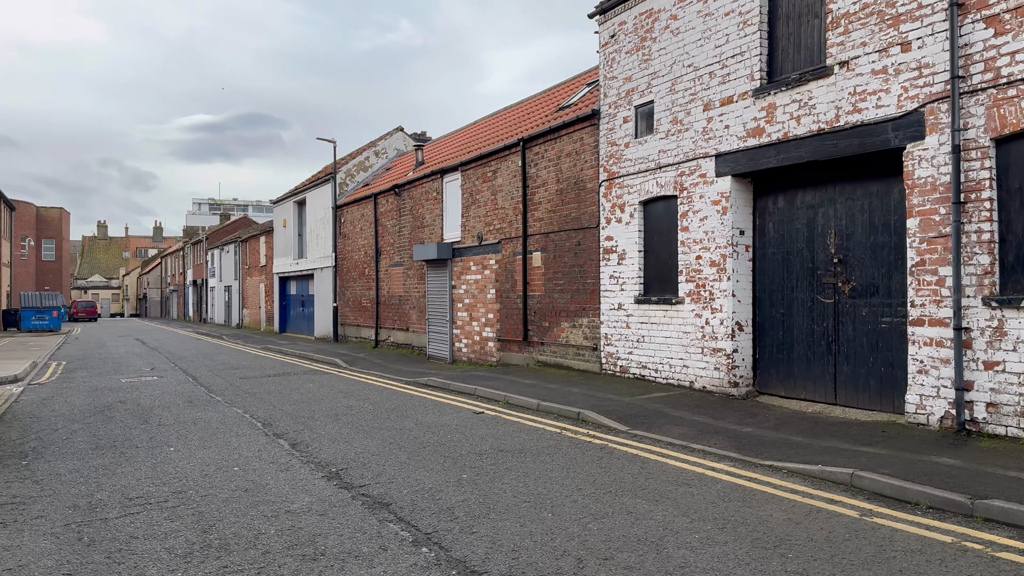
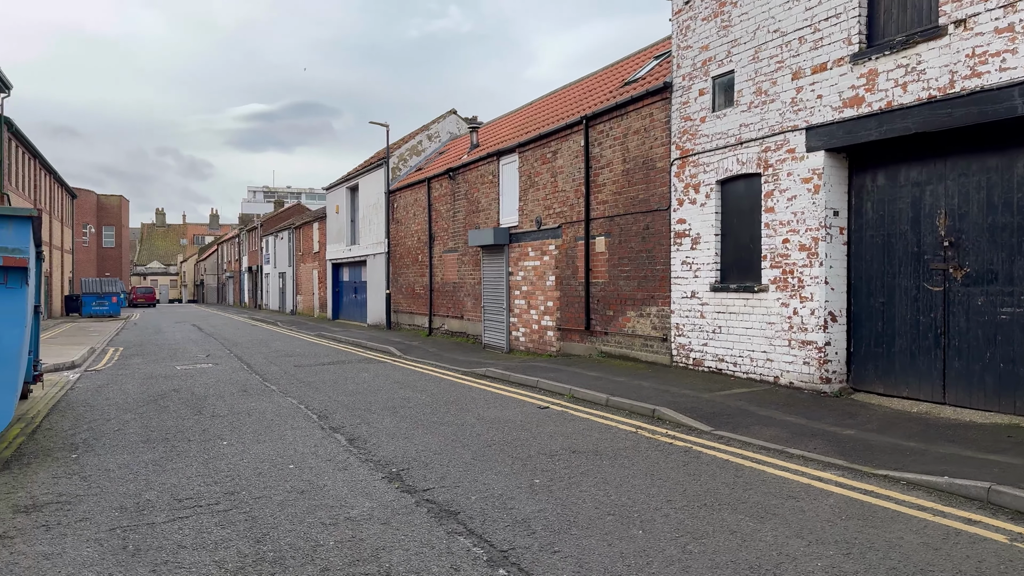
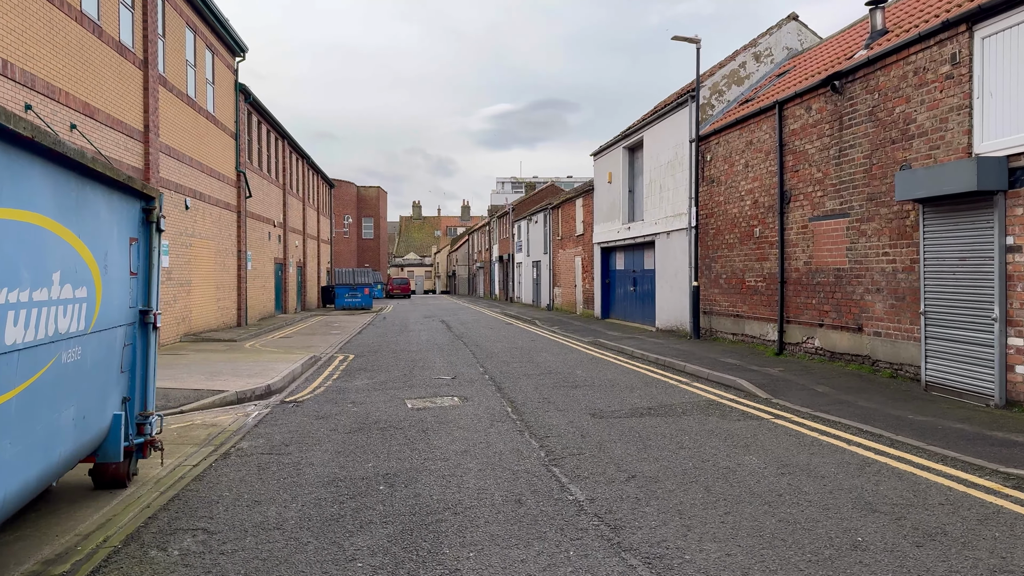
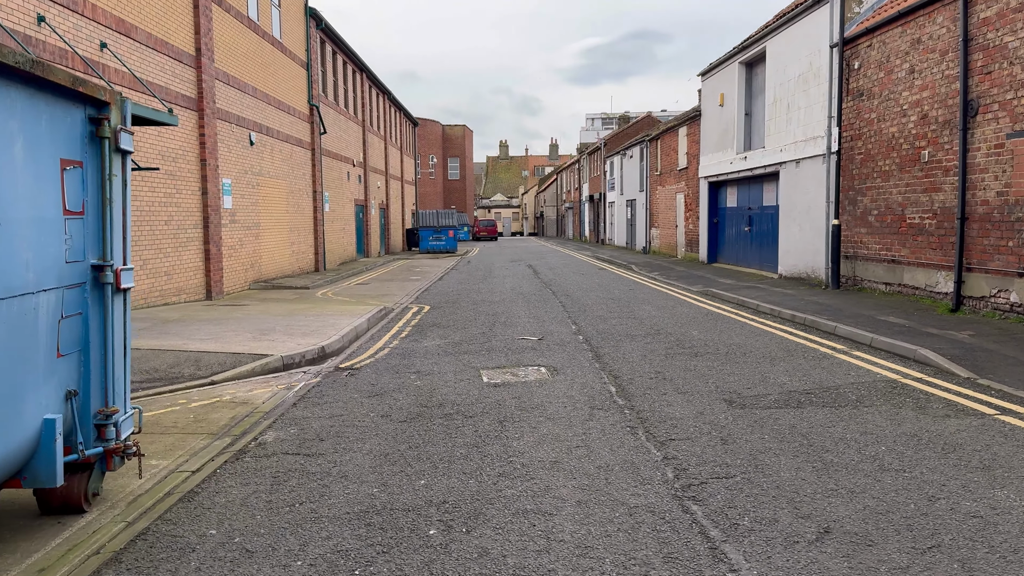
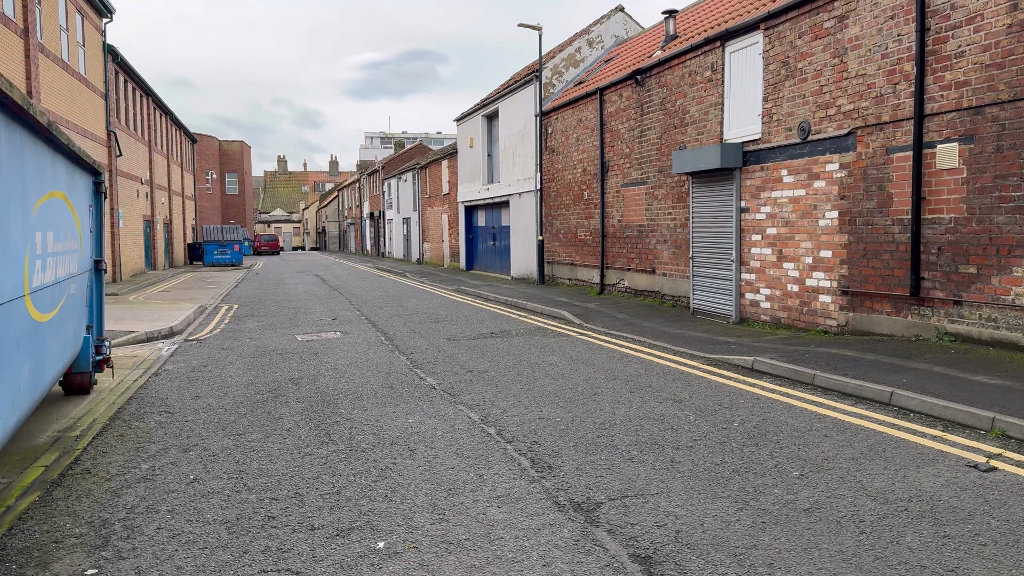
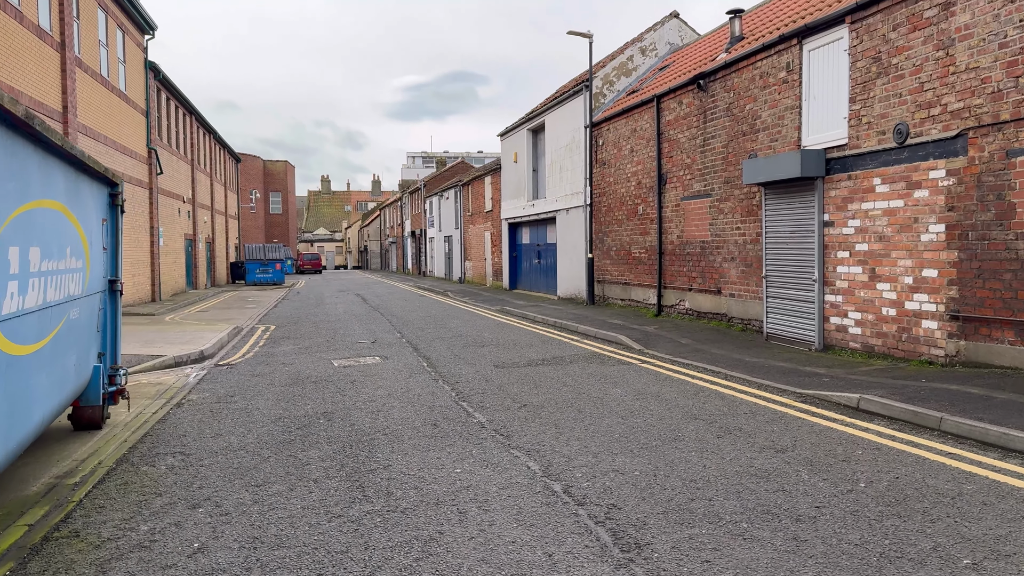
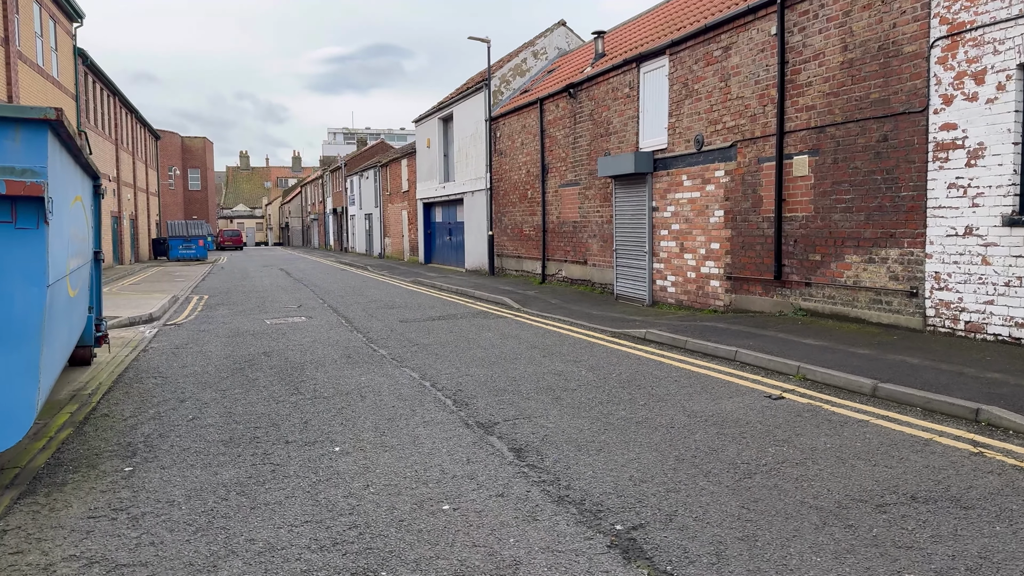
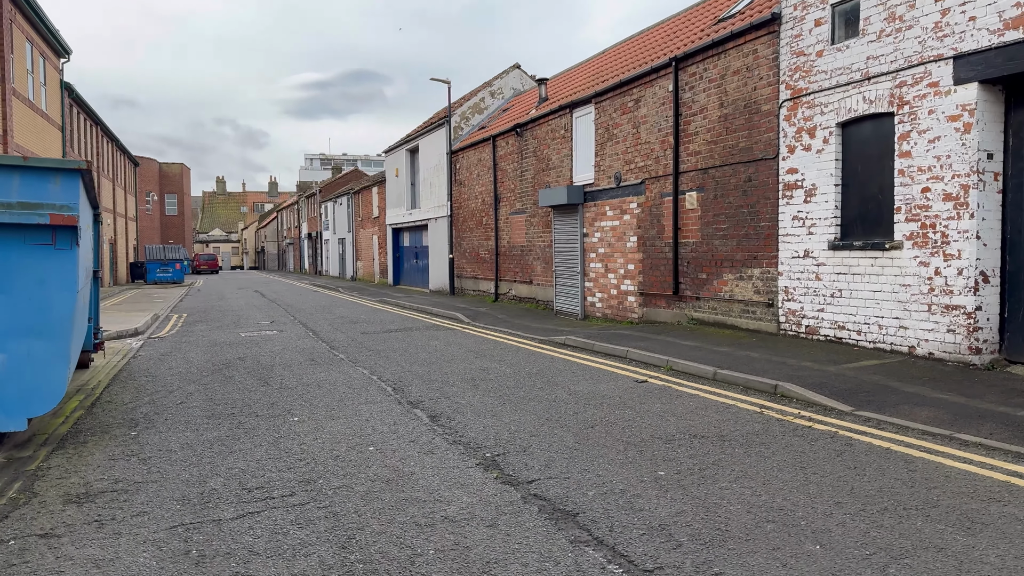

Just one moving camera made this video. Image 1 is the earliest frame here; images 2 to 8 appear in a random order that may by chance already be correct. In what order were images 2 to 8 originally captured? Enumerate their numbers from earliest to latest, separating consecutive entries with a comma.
2, 8, 7, 5, 6, 3, 4
